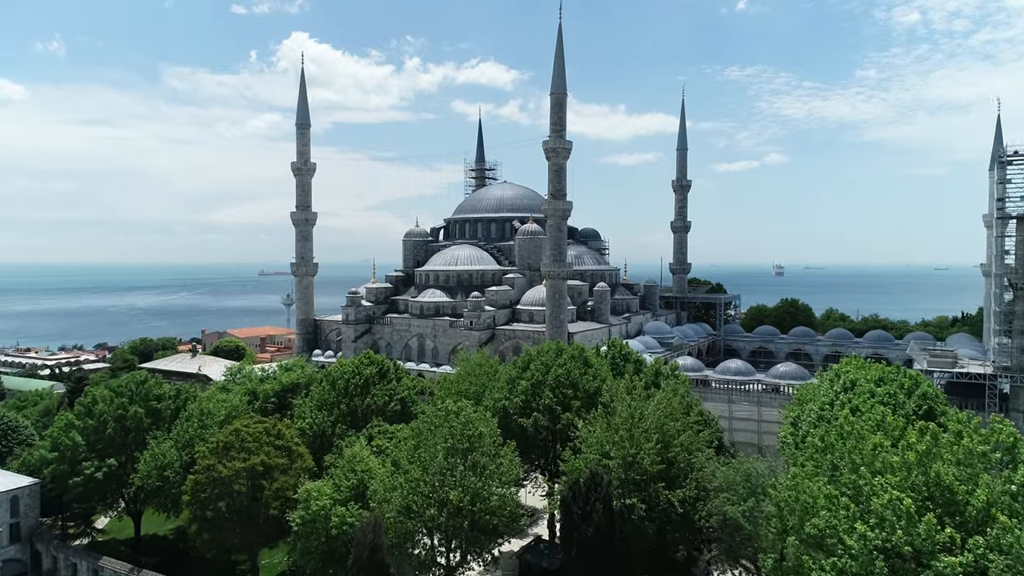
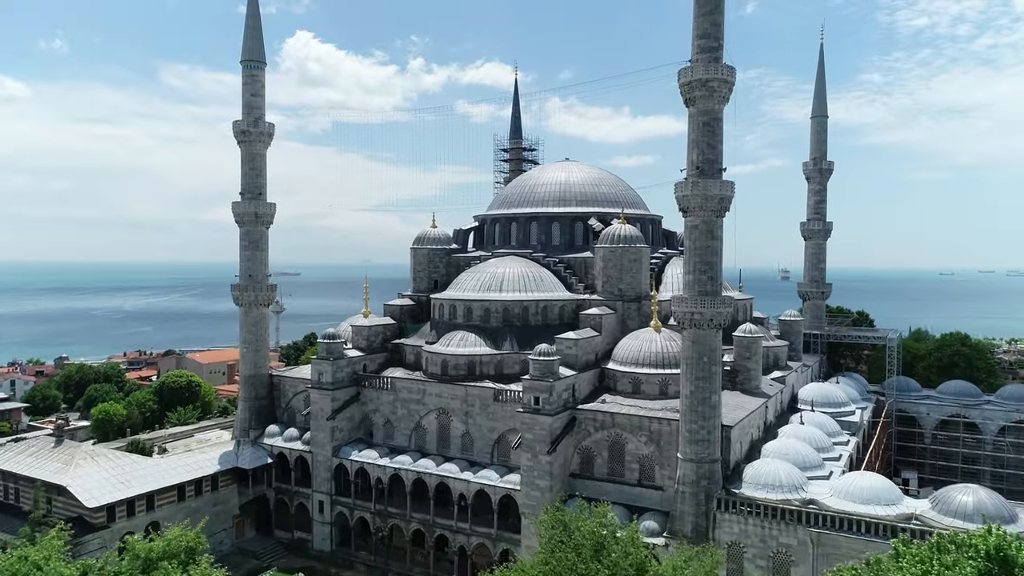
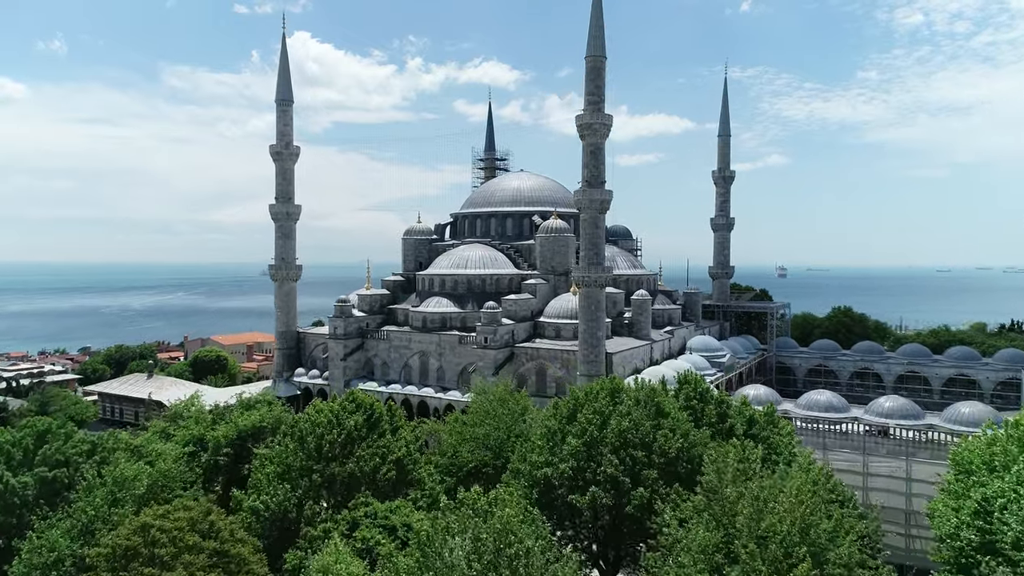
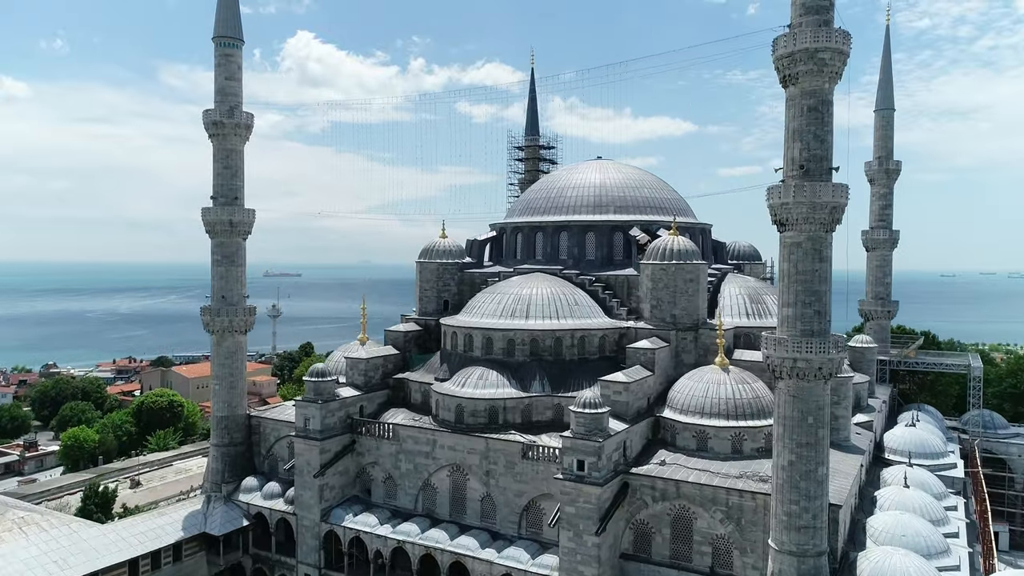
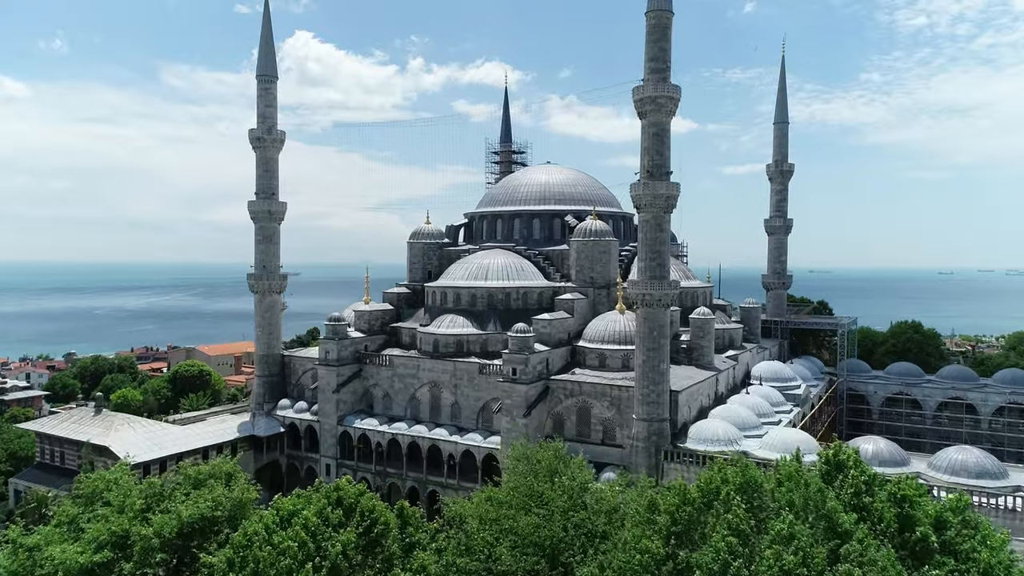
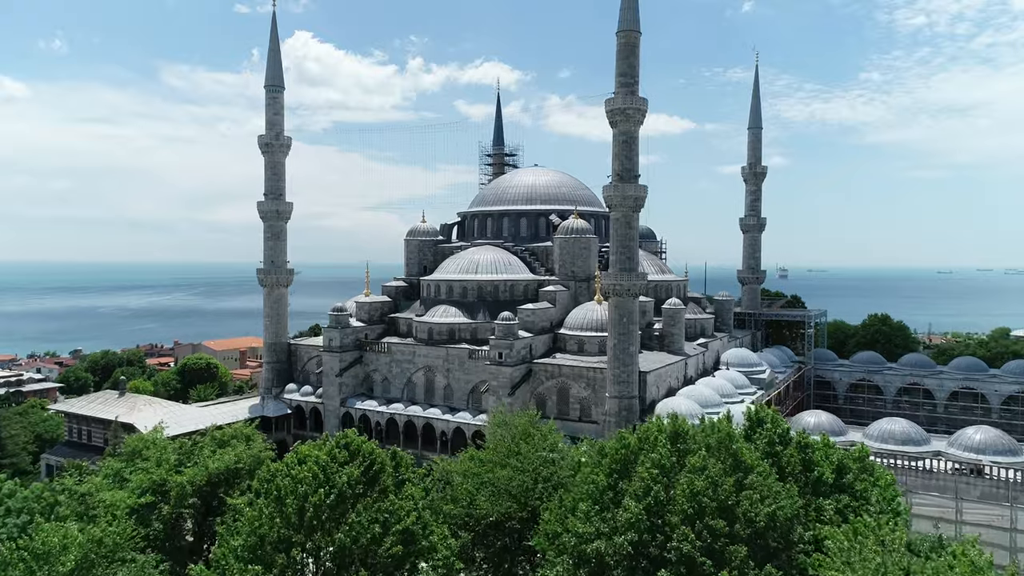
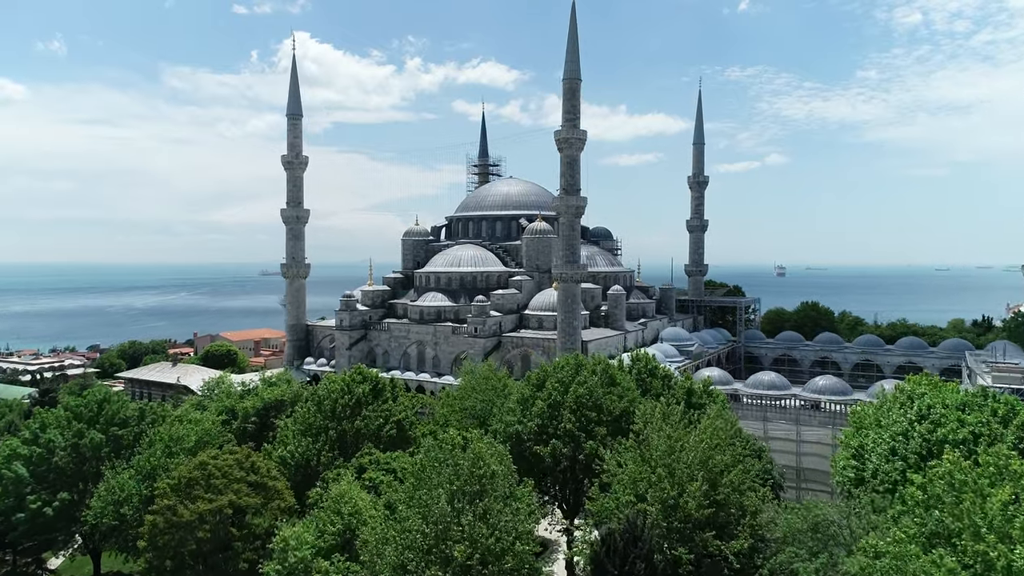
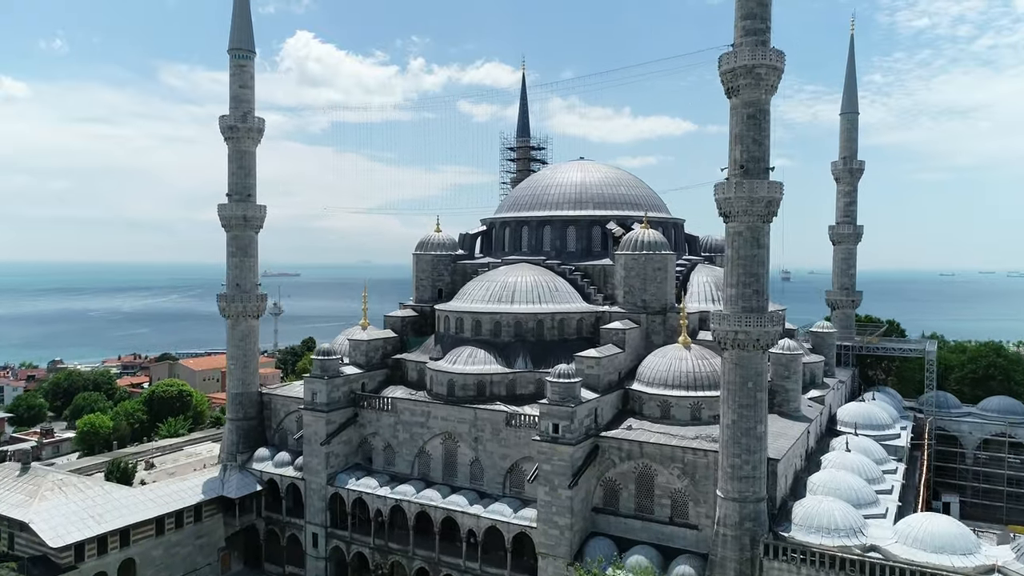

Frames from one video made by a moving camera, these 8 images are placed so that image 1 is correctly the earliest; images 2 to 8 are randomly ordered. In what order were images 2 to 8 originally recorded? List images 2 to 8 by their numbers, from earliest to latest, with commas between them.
7, 3, 6, 5, 2, 8, 4
